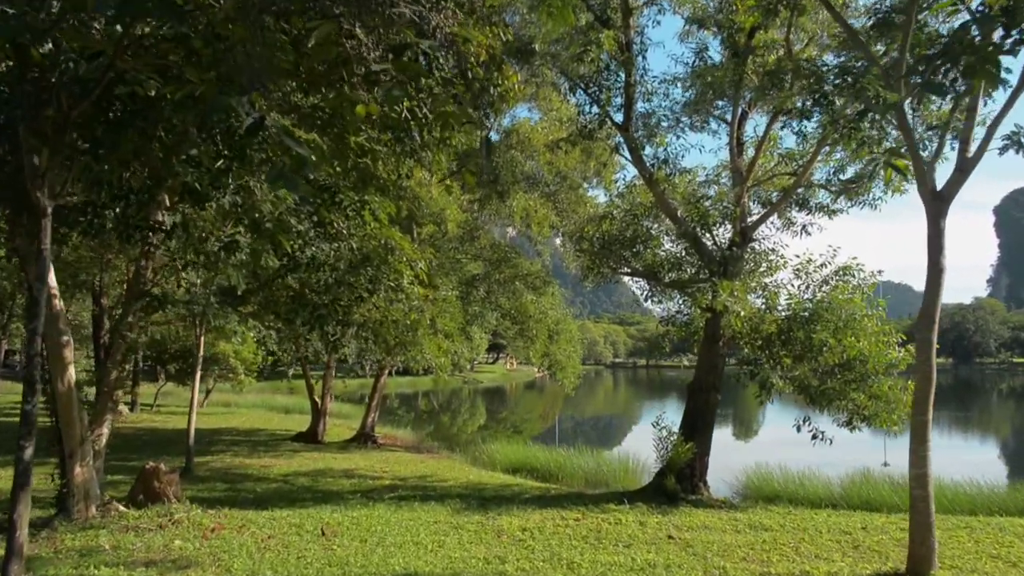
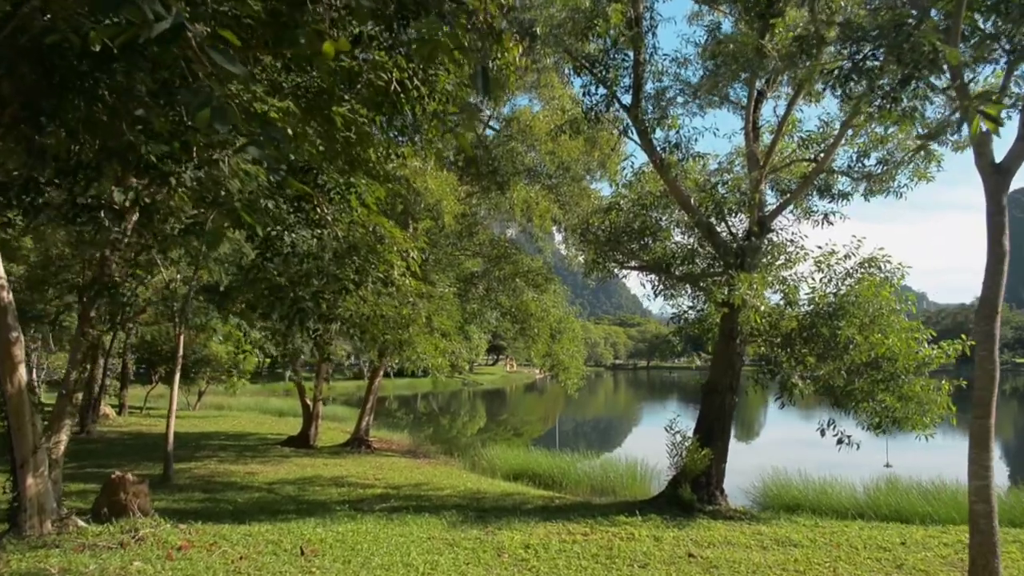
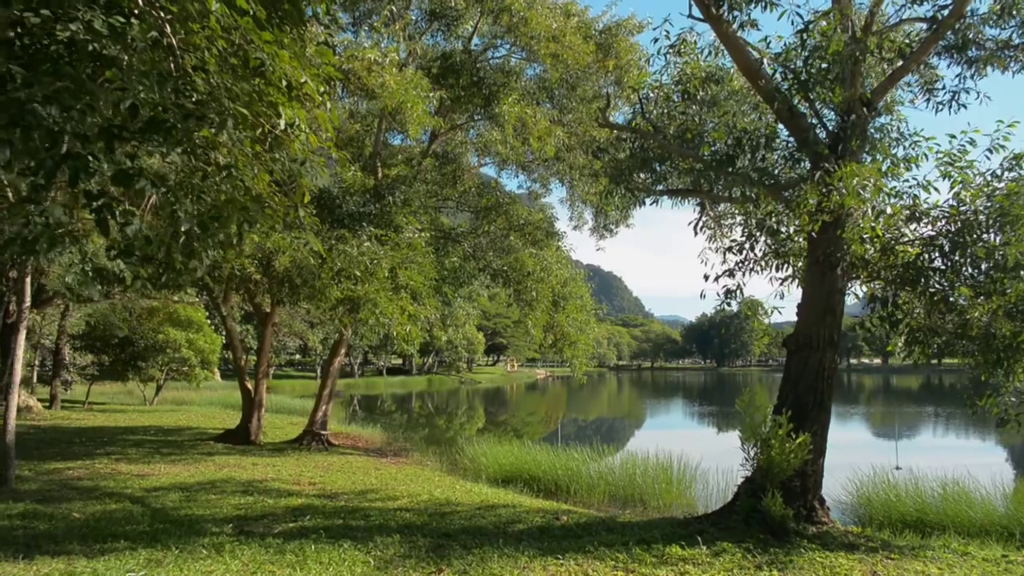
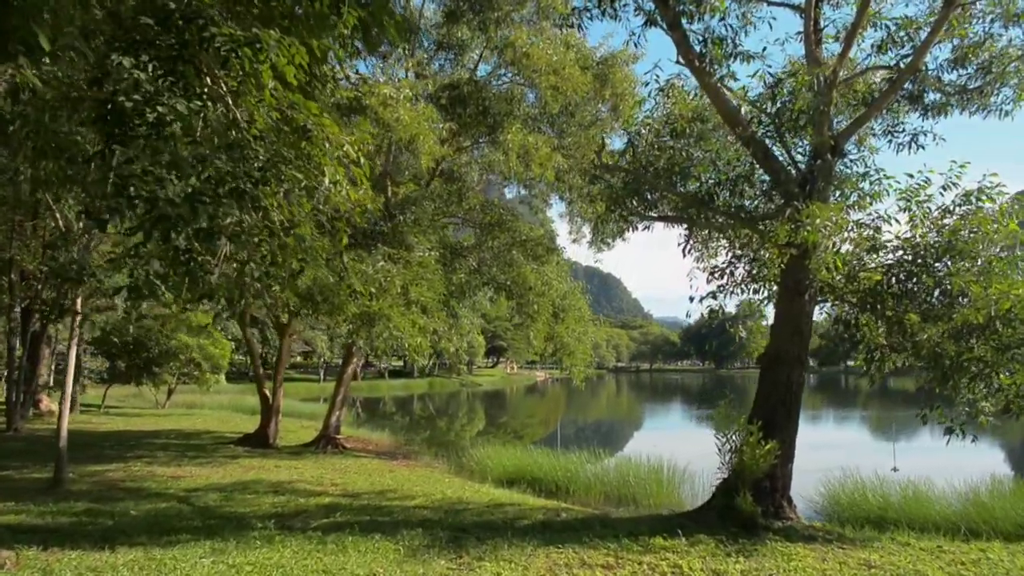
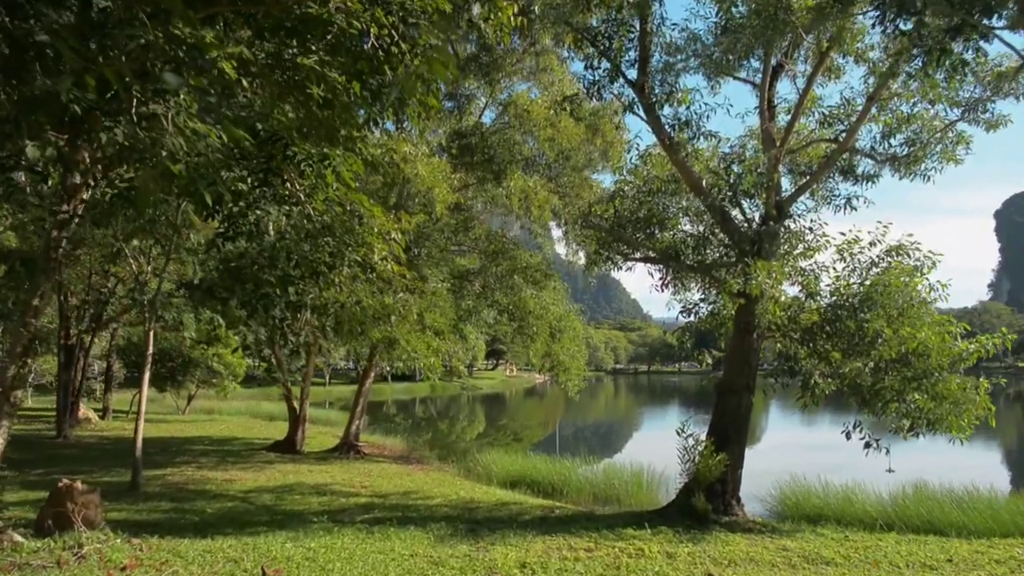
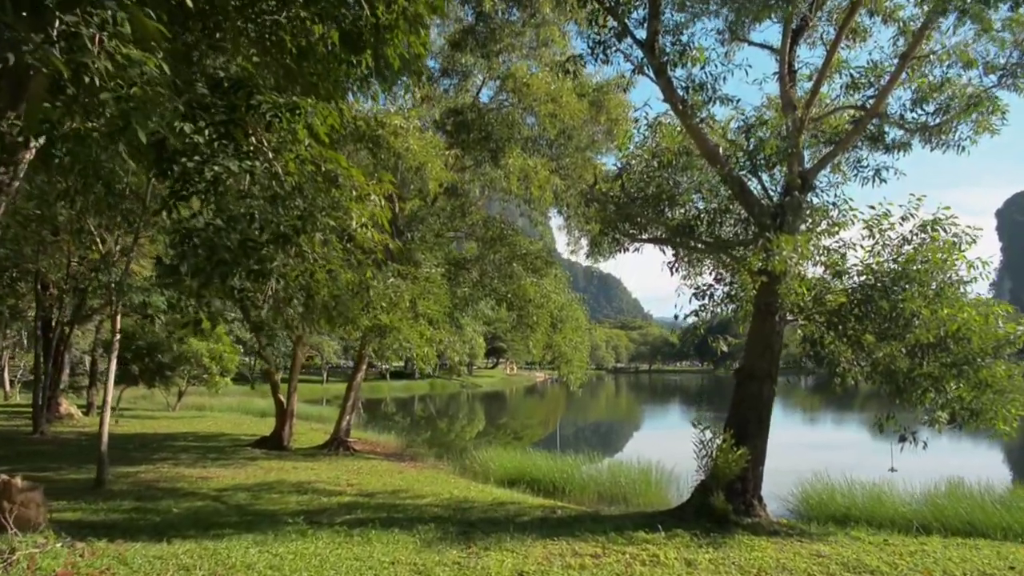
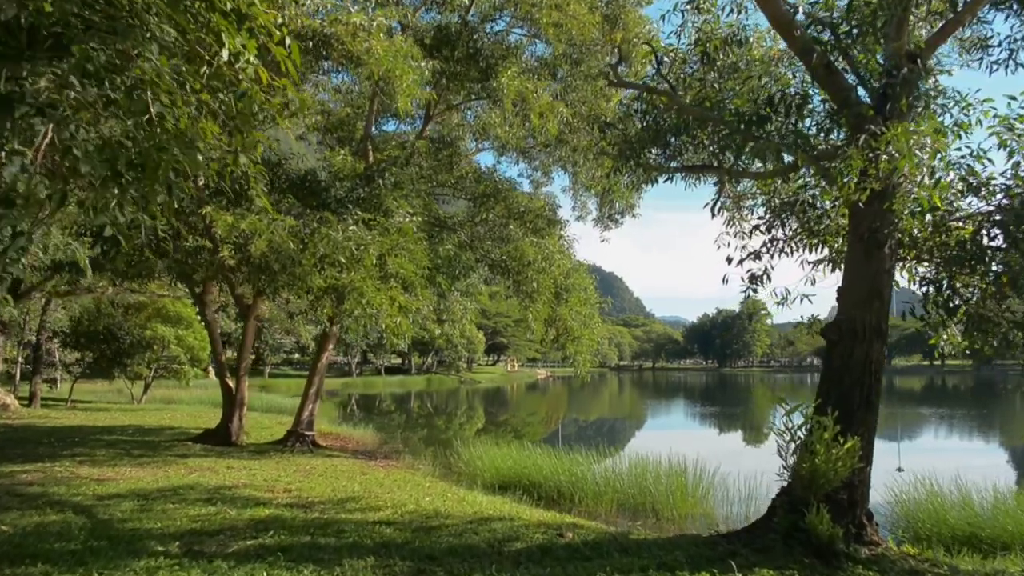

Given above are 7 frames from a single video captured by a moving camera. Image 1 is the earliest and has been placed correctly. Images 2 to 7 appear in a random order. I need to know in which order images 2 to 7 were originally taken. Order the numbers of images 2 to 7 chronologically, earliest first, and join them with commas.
2, 5, 6, 4, 3, 7
